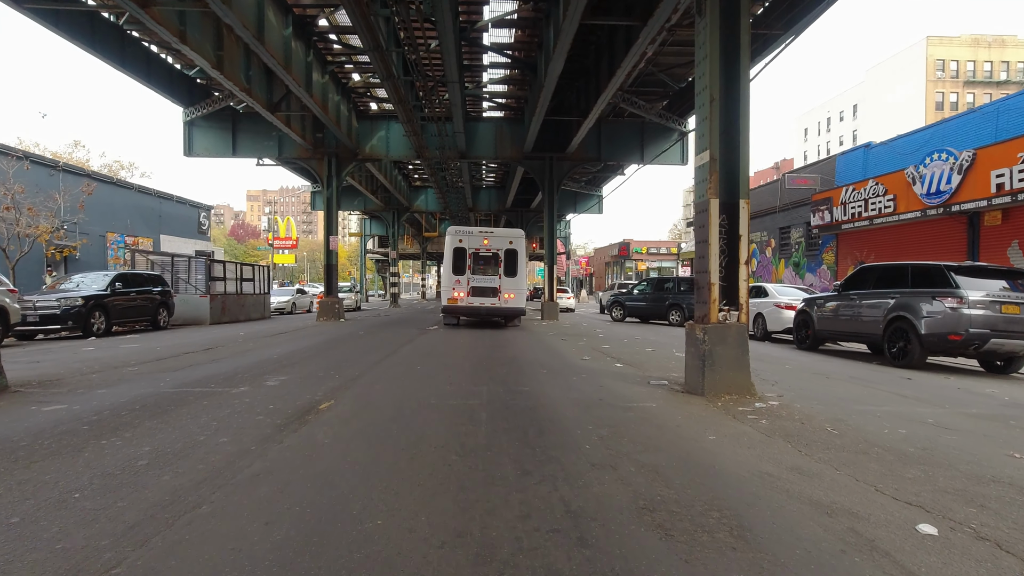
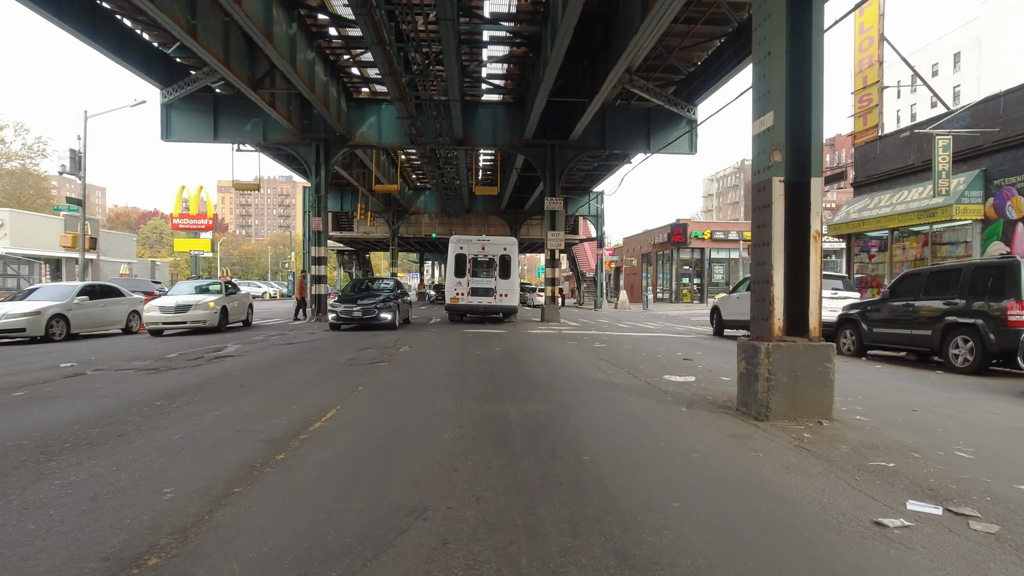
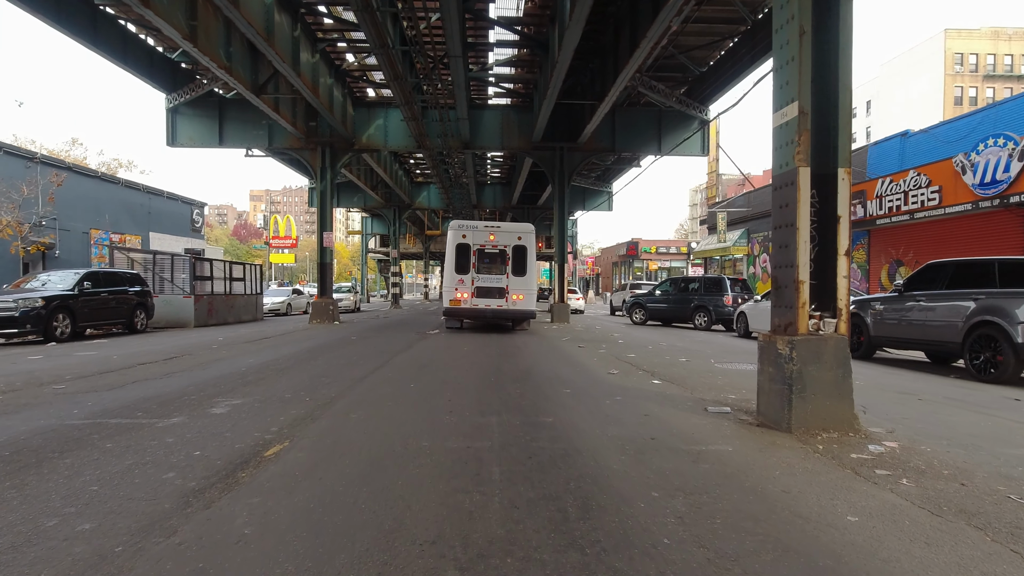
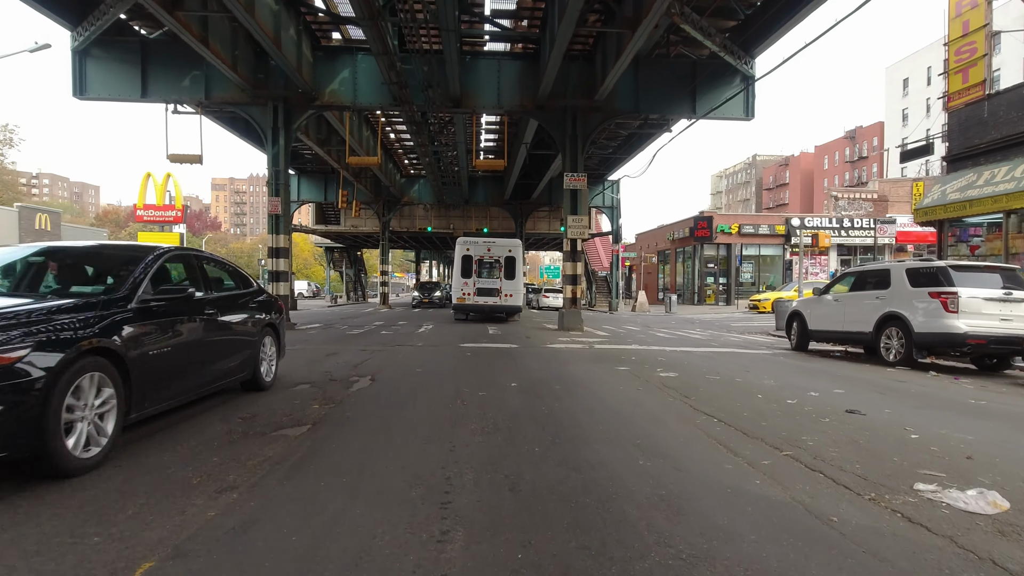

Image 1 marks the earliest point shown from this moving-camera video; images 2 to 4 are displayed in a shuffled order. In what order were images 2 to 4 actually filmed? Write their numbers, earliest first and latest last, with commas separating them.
3, 2, 4
